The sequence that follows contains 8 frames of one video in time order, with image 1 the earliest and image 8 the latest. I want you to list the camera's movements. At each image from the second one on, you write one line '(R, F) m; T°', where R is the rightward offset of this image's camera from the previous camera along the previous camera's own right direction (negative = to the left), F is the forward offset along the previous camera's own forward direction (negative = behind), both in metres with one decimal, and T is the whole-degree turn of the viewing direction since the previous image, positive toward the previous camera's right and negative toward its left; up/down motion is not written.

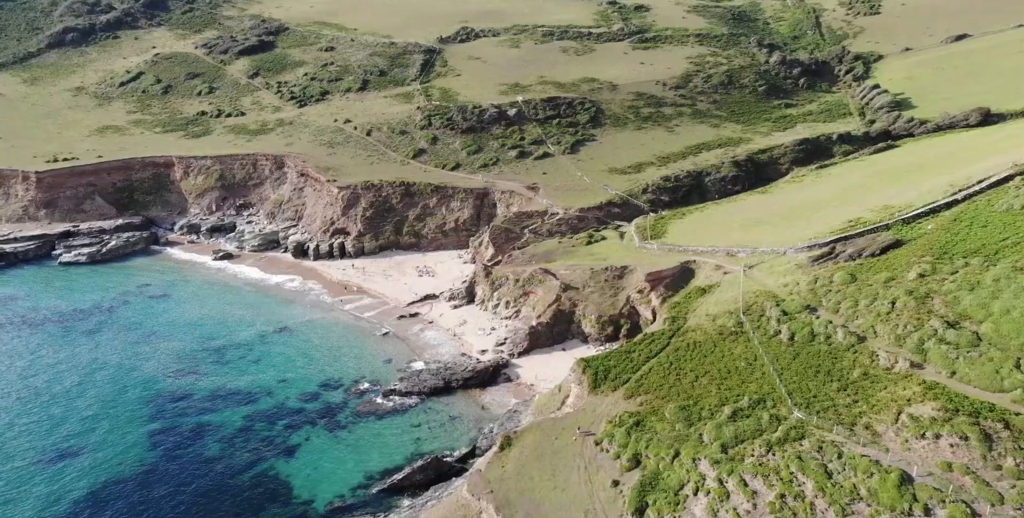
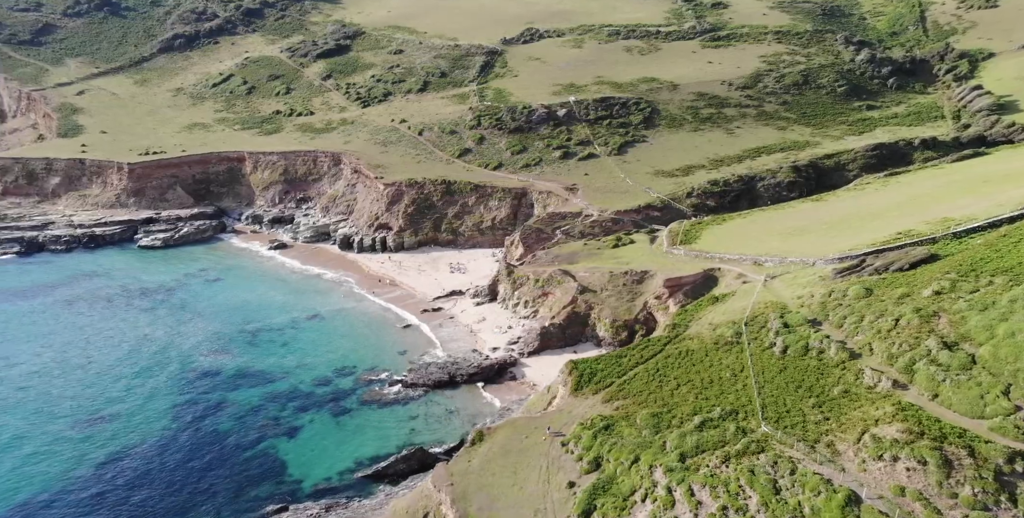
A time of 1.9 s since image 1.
(+7.4, -0.2) m; -10°
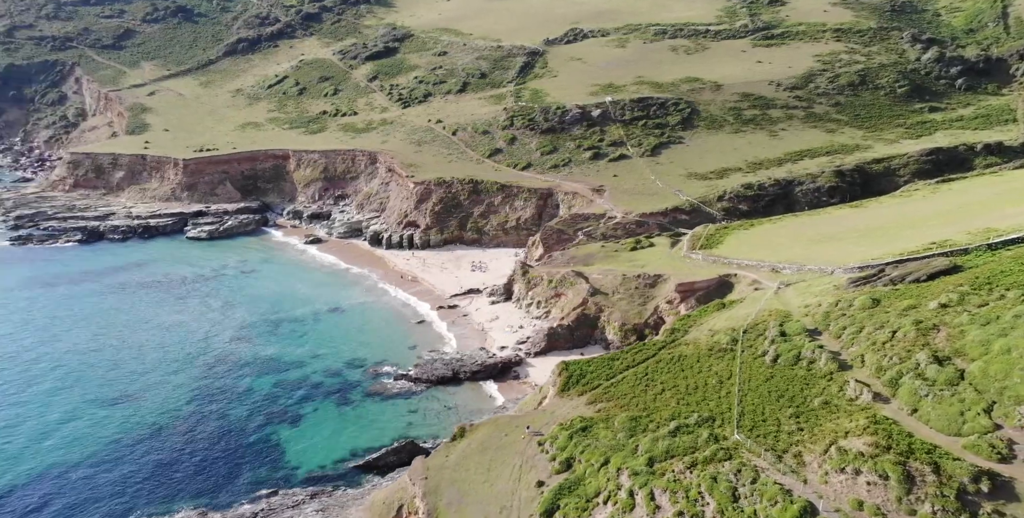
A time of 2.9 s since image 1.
(+5.1, +0.2) m; -7°
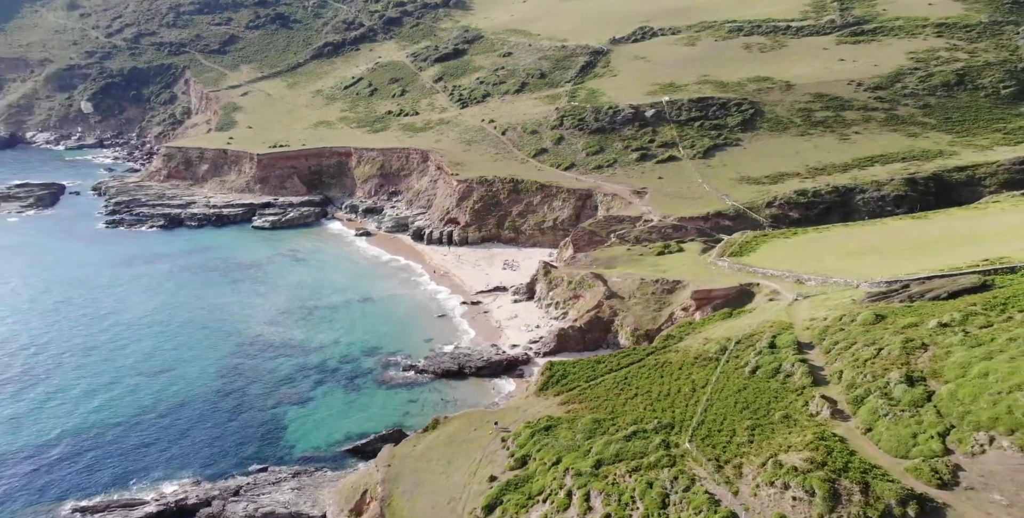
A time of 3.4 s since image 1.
(+7.7, +1.1) m; -10°
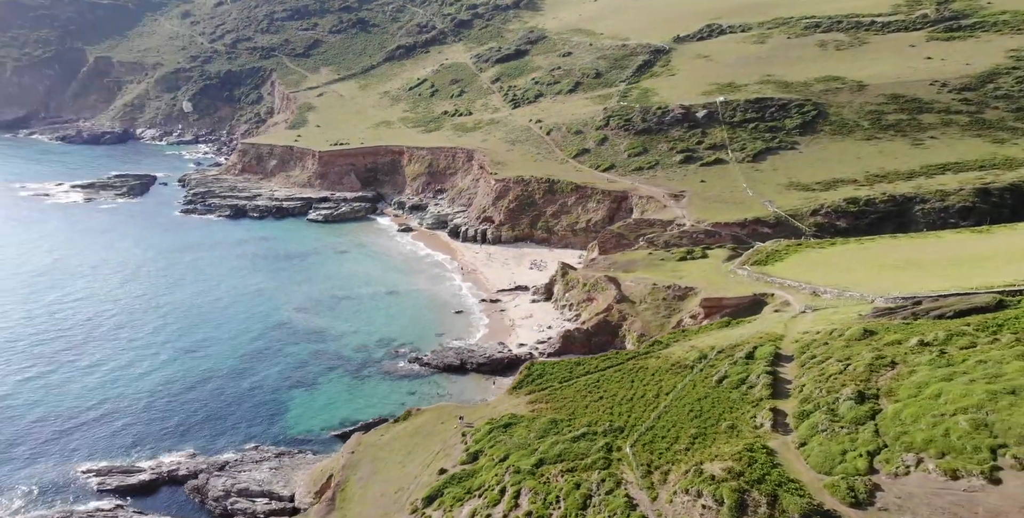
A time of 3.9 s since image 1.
(+7.1, +1.6) m; -9°
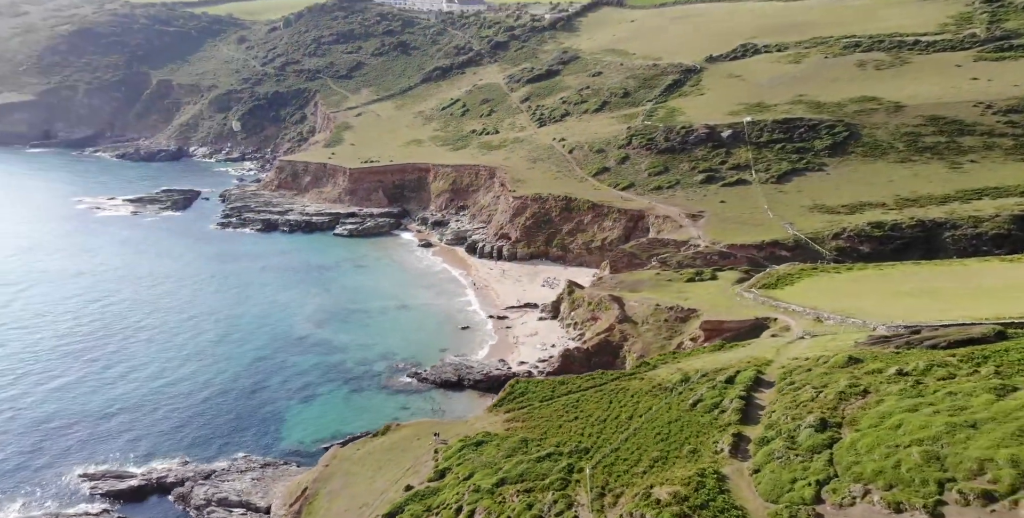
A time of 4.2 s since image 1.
(+3.9, +0.8) m; -5°
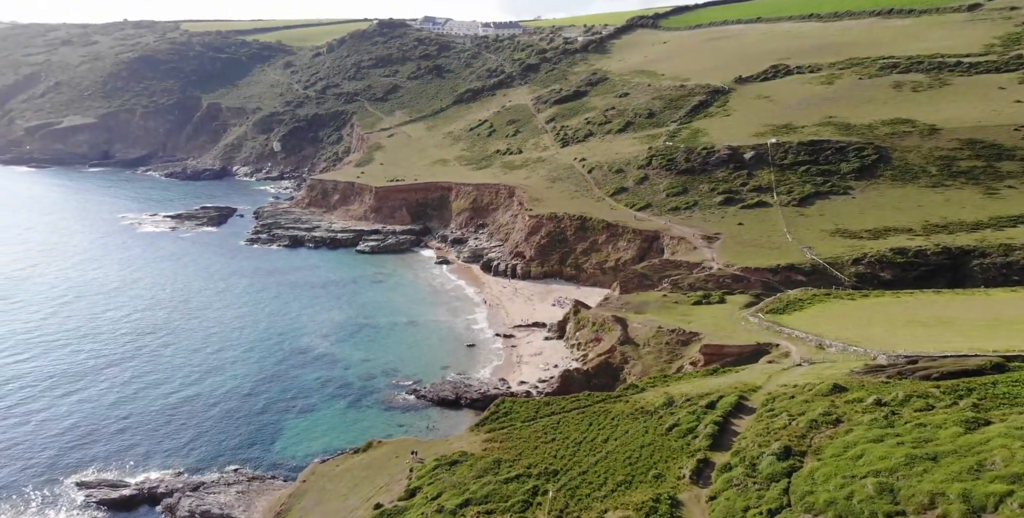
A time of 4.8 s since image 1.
(+3.3, +0.7) m; -4°
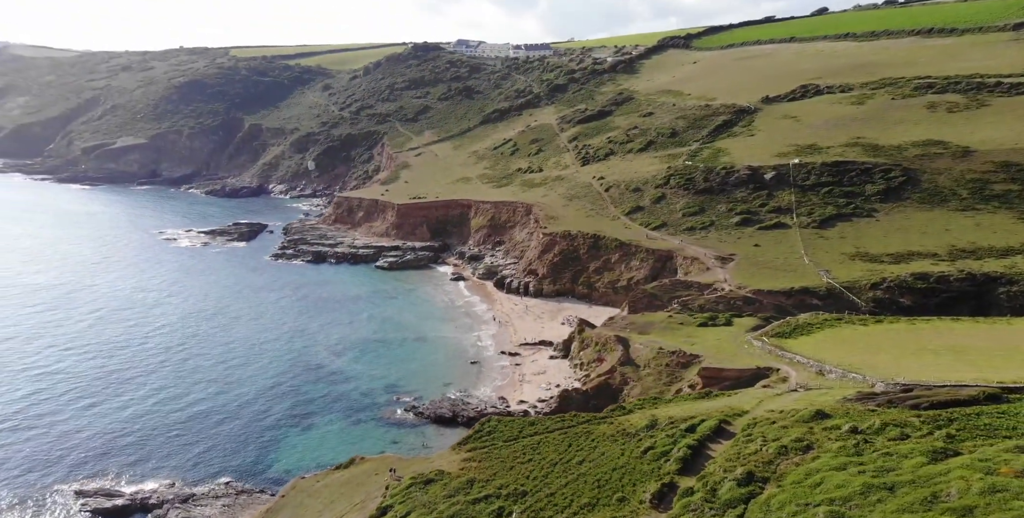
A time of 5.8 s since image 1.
(+2.9, +0.7) m; -4°
